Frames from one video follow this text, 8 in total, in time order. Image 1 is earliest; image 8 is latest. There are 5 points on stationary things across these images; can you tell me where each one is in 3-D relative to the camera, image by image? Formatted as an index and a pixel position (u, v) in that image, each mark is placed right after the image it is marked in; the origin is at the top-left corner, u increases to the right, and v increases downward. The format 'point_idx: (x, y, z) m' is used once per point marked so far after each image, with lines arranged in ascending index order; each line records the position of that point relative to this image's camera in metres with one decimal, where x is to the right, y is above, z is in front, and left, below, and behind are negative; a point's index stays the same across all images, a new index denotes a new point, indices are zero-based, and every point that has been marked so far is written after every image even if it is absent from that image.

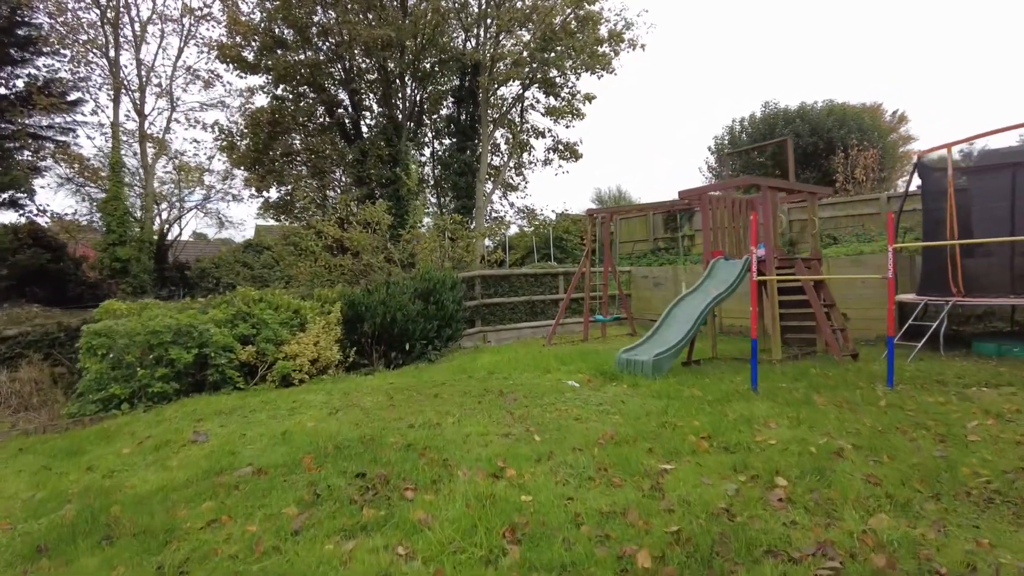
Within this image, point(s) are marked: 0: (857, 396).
0: (+2.5, -0.8, +4.7) m
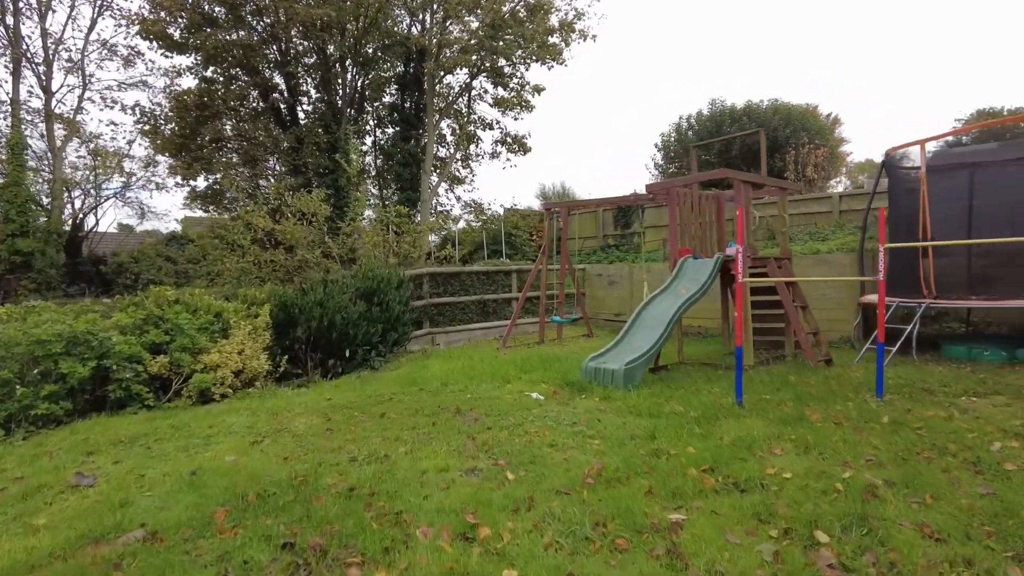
0: (+2.2, -0.8, +4.3) m
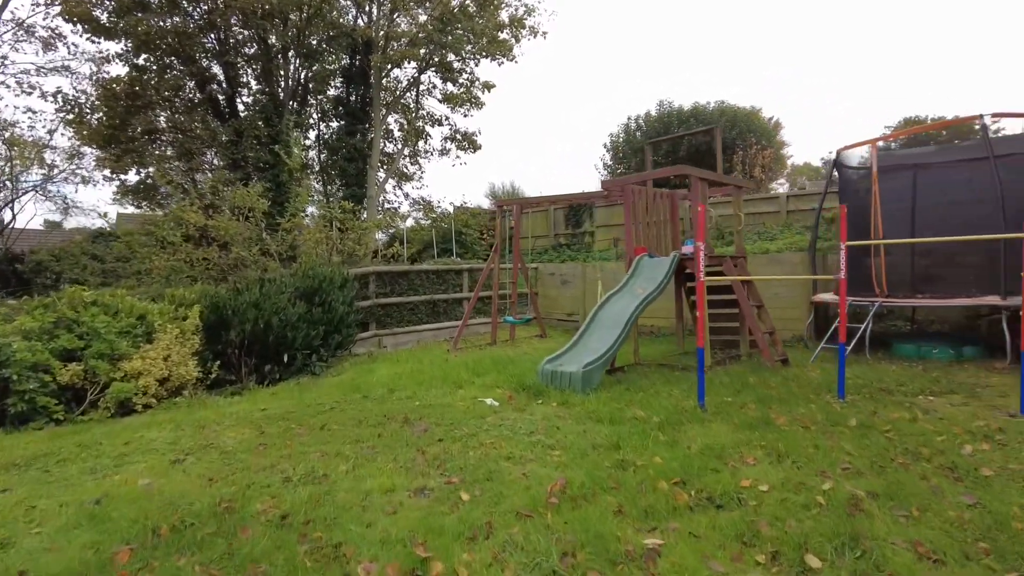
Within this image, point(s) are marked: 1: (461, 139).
0: (+1.9, -0.8, +4.2) m
1: (-1.5, +4.4, +19.1) m
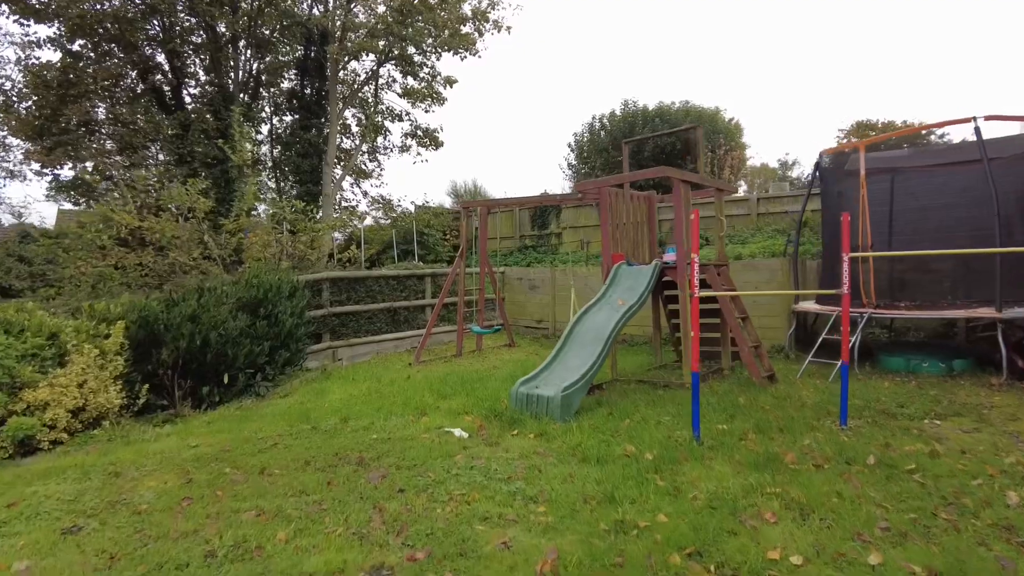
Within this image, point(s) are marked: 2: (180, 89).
0: (+1.8, -0.9, +3.7) m
1: (-2.6, +4.3, +18.4) m
2: (-8.1, +4.8, +15.9) m
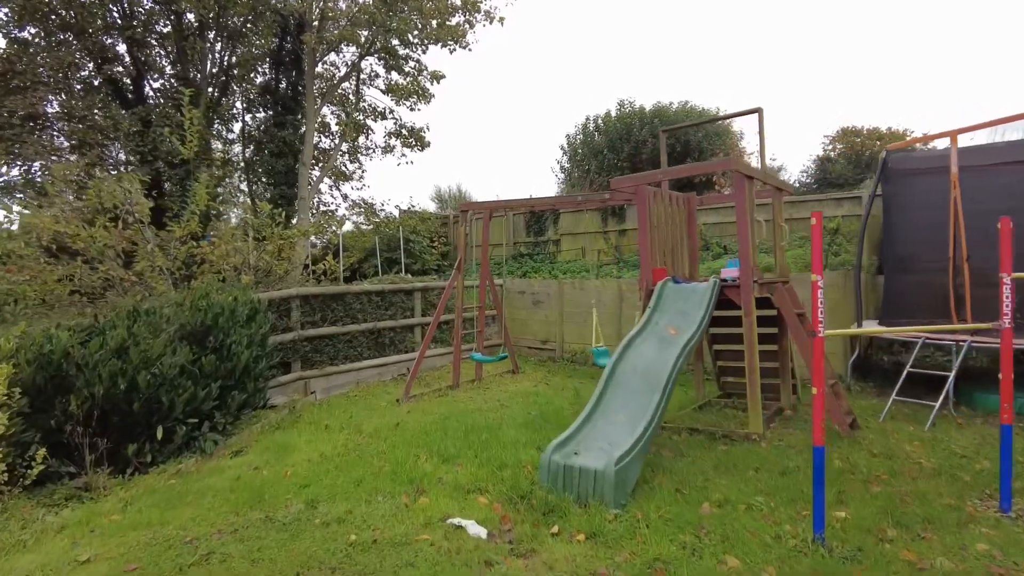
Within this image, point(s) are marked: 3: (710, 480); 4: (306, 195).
0: (+2.0, -1.0, +2.5) m
1: (-2.8, +4.0, +17.2) m
2: (-8.2, +4.6, +14.5) m
3: (+1.1, -1.0, +3.6) m
4: (-4.9, +2.2, +15.5) m
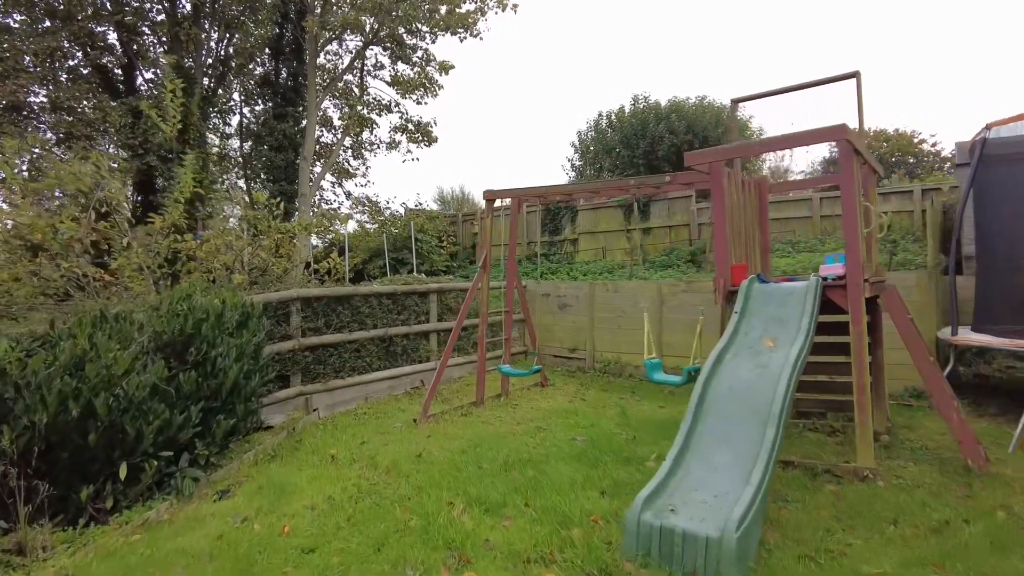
0: (+2.2, -1.0, +1.7) m
1: (-2.5, +4.0, +16.3) m
2: (-8.0, +4.5, +13.6) m
3: (+1.4, -1.0, +2.7) m
4: (-4.6, +2.2, +14.6) m
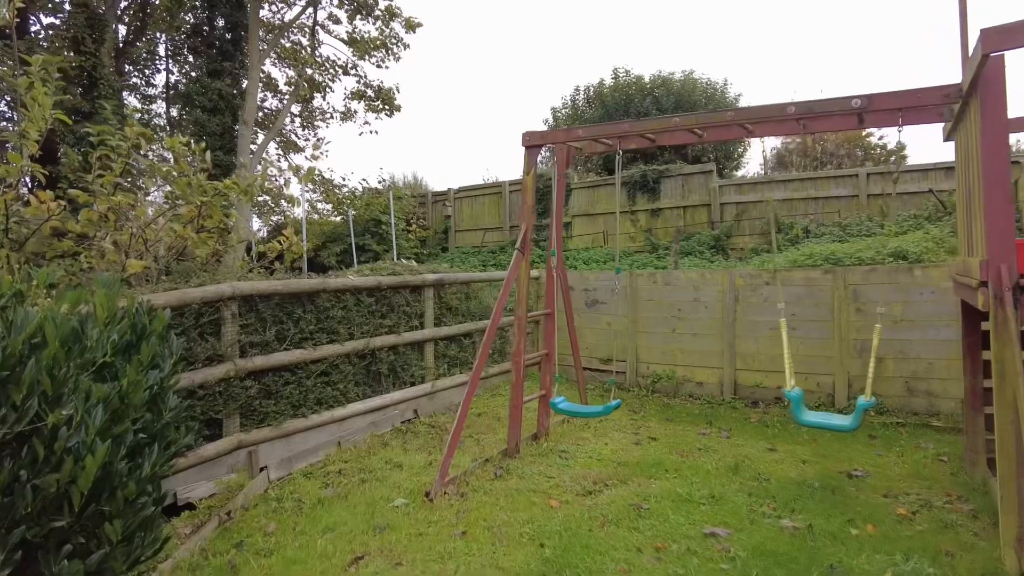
0: (+2.9, -1.0, 0.0) m
1: (-3.0, +4.2, +14.1) m
2: (-8.3, +4.7, +11.0) m
3: (+1.9, -1.0, +1.0) m
4: (-5.0, +2.3, +12.3) m
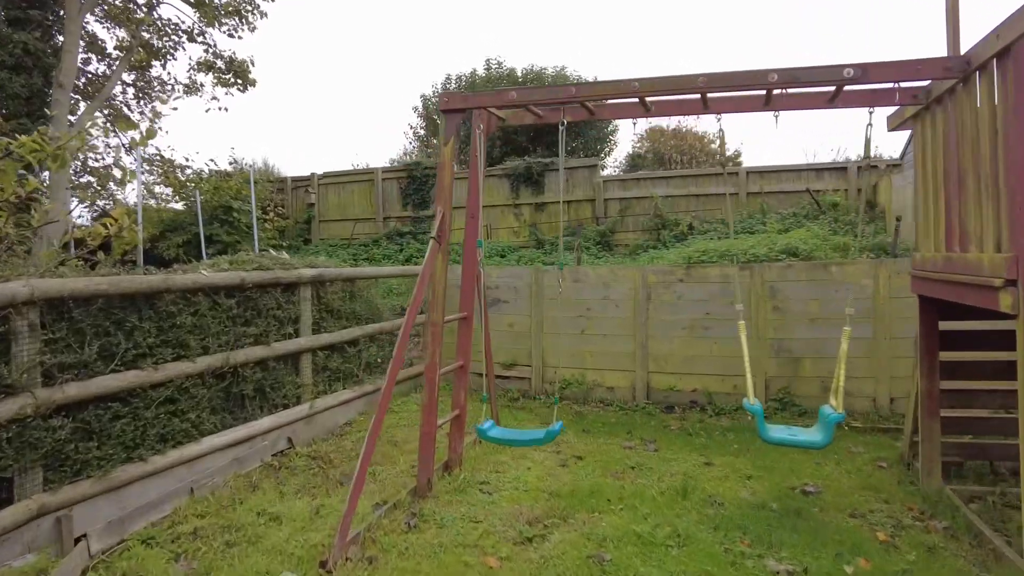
0: (+3.2, -1.0, 0.0) m
1: (-5.6, +4.2, +12.5) m
2: (-10.0, +4.7, +8.4) m
3: (+2.1, -1.0, +0.7) m
4: (-7.1, +2.4, +10.3) m
